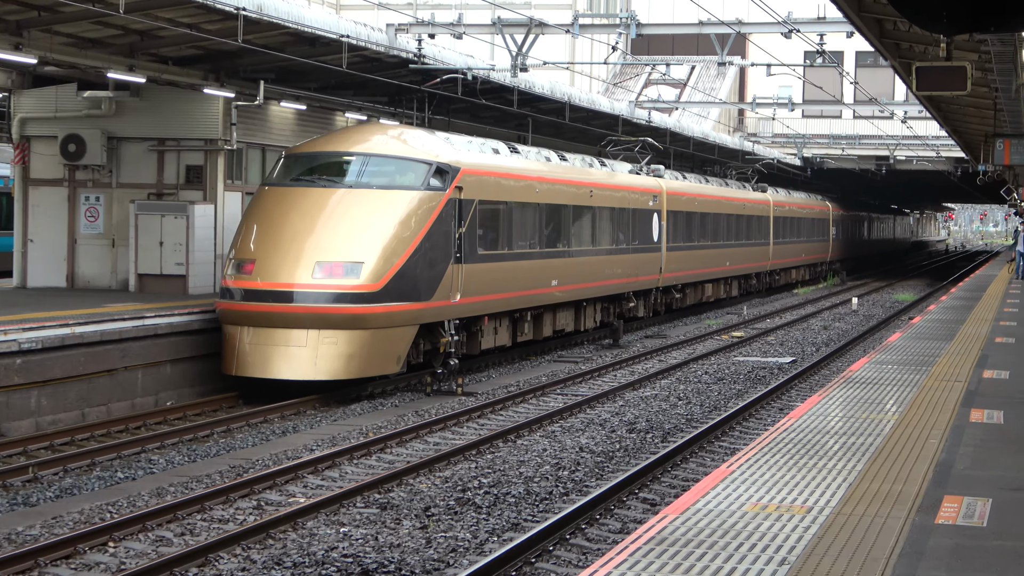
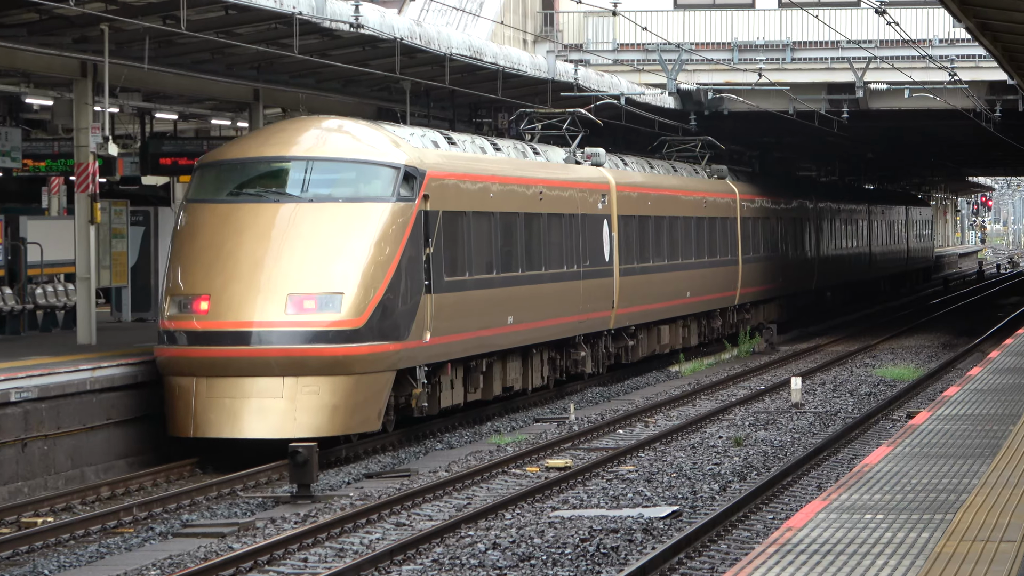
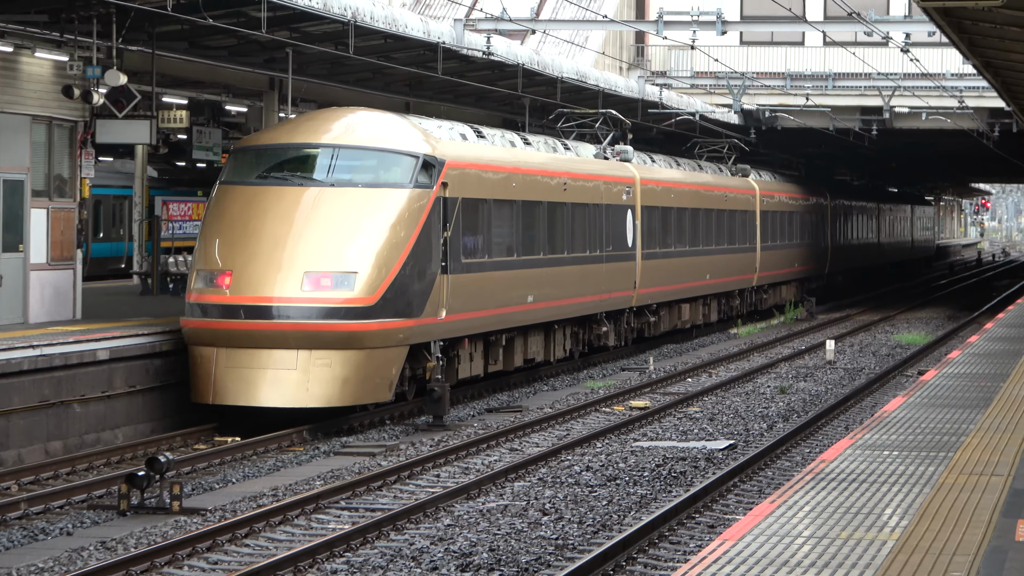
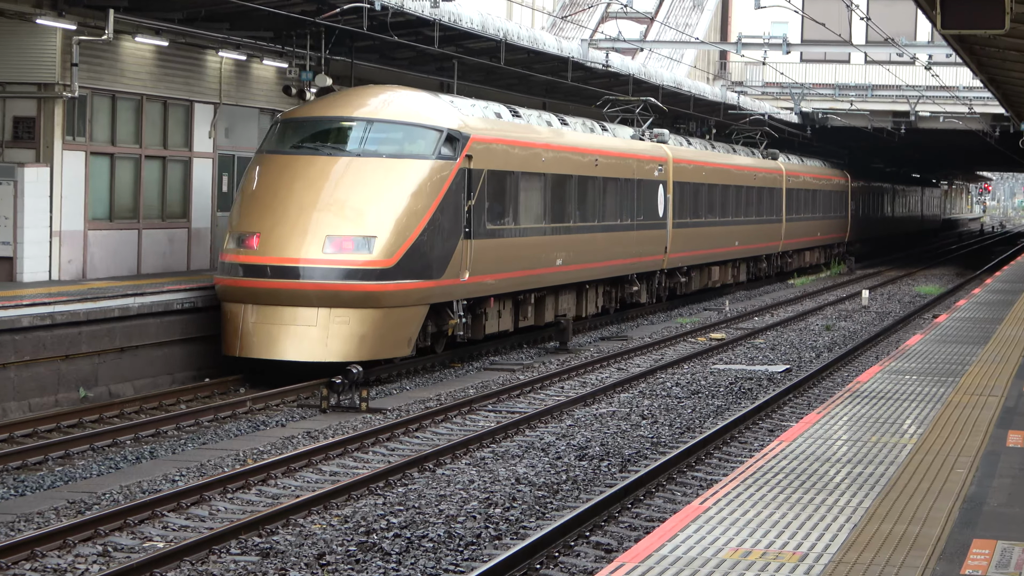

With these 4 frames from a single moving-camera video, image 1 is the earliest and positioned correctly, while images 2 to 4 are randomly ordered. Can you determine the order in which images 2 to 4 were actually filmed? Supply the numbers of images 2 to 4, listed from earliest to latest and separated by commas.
4, 3, 2
